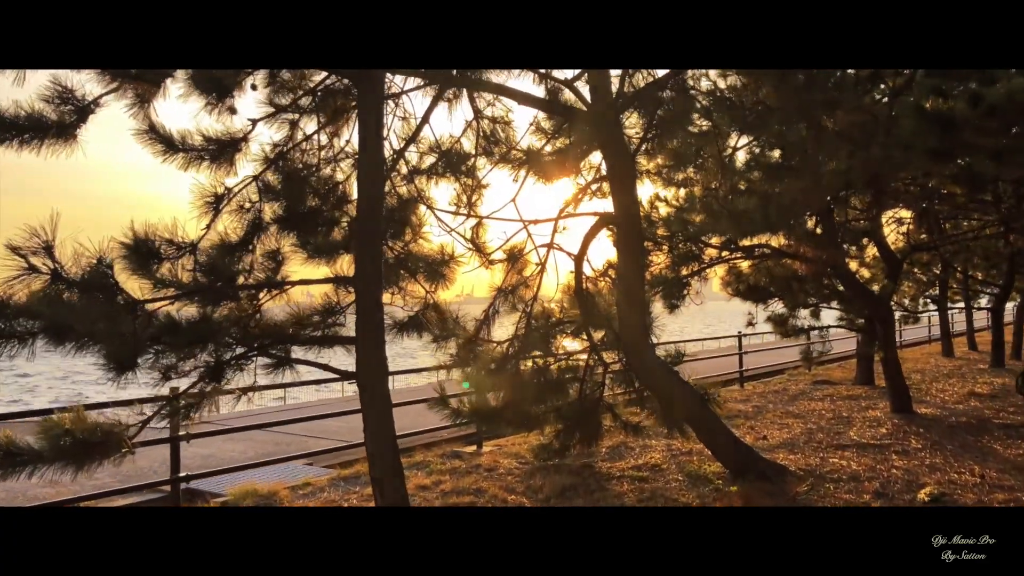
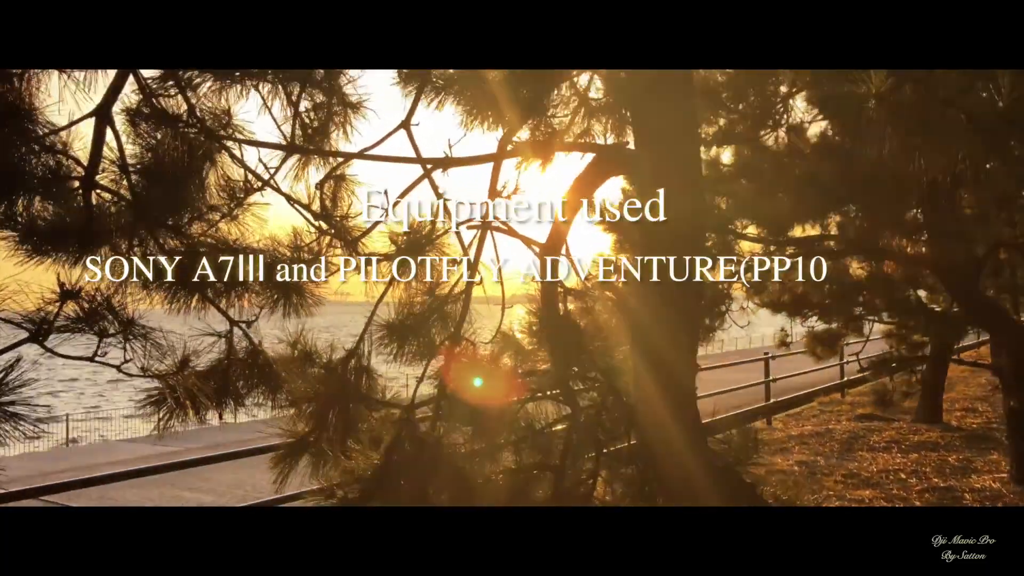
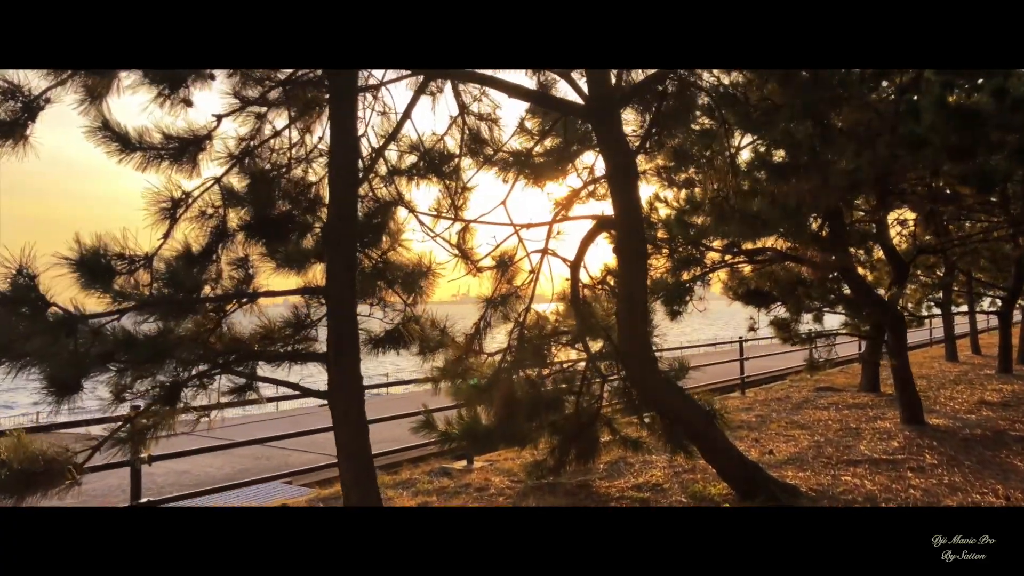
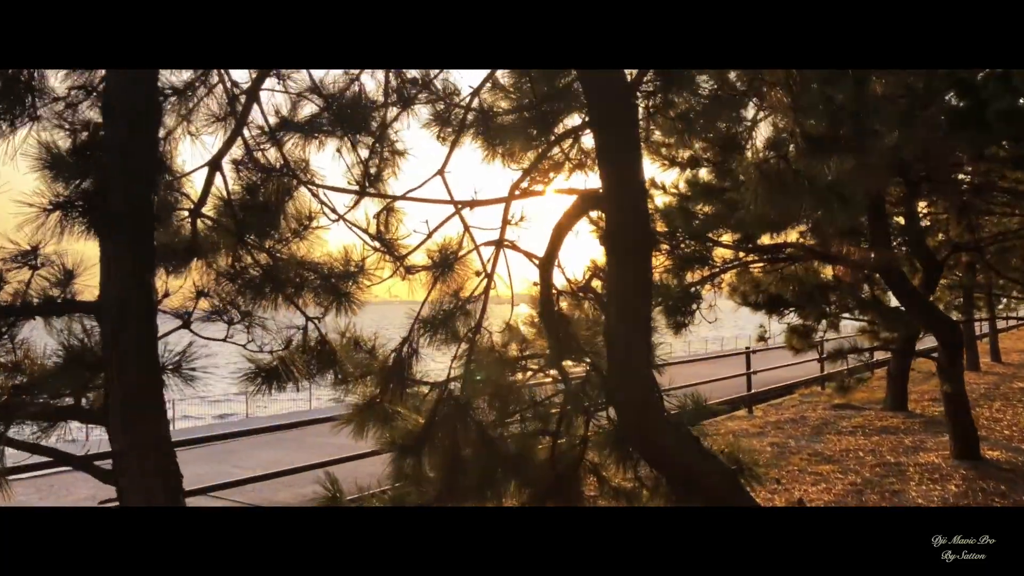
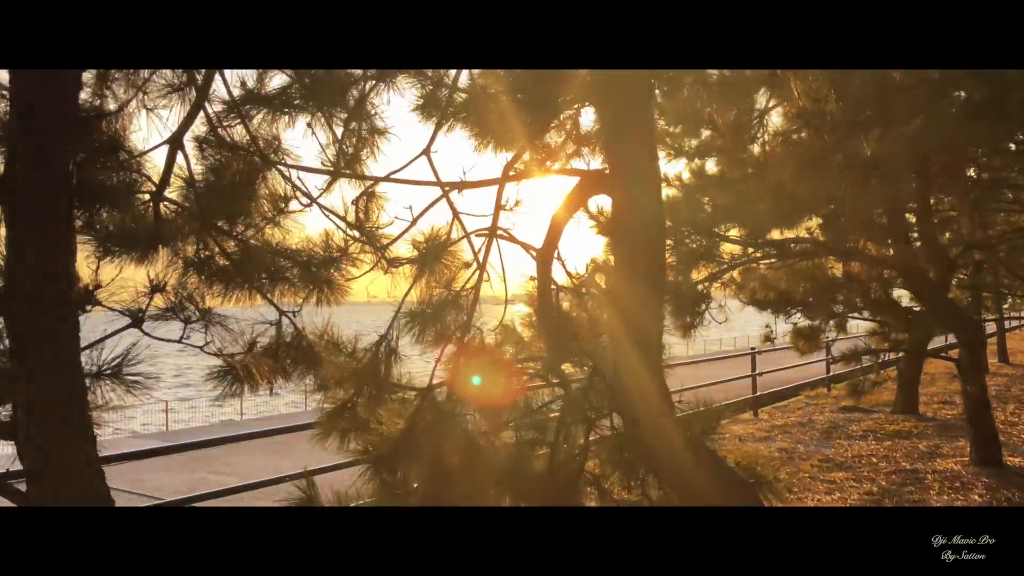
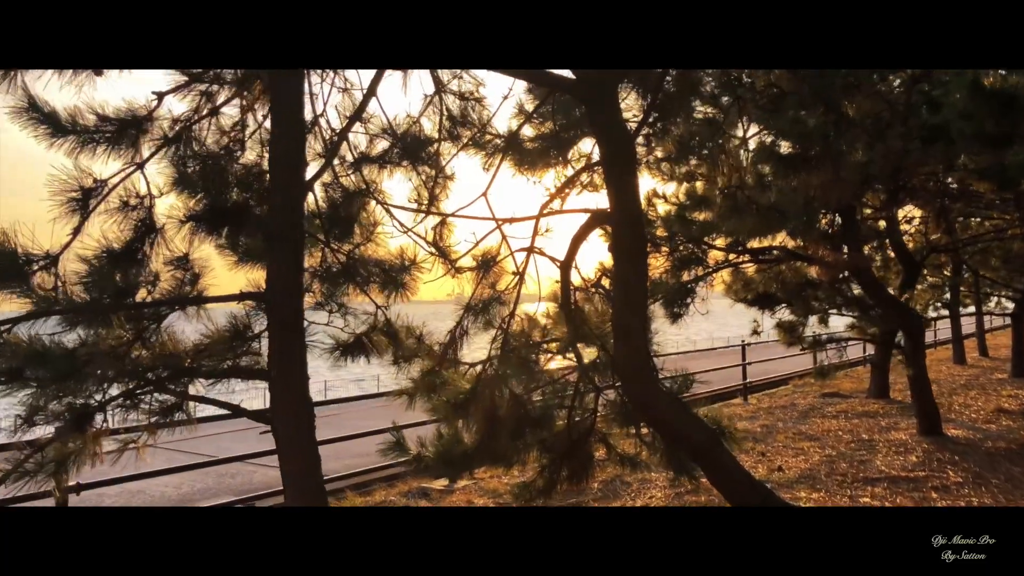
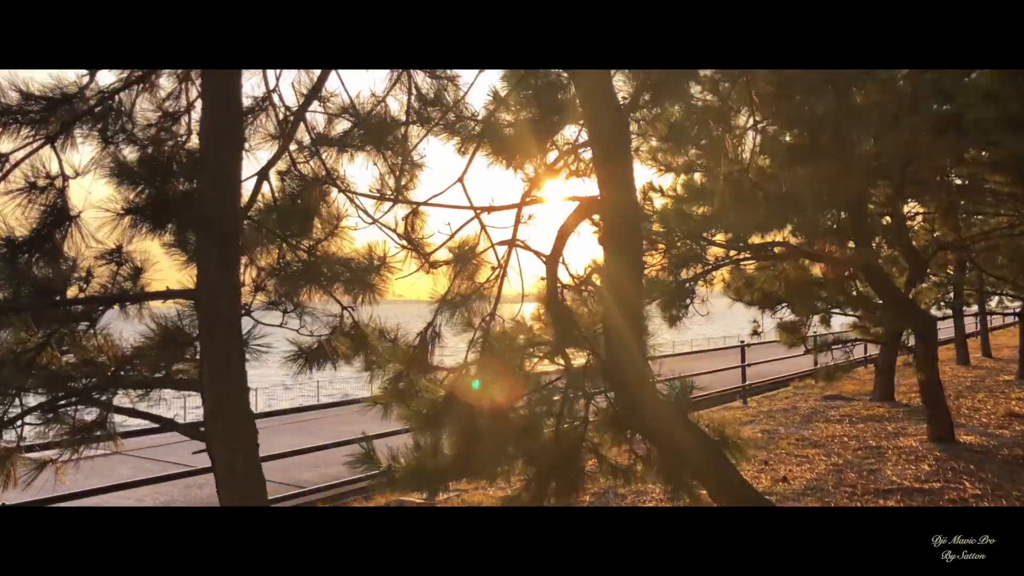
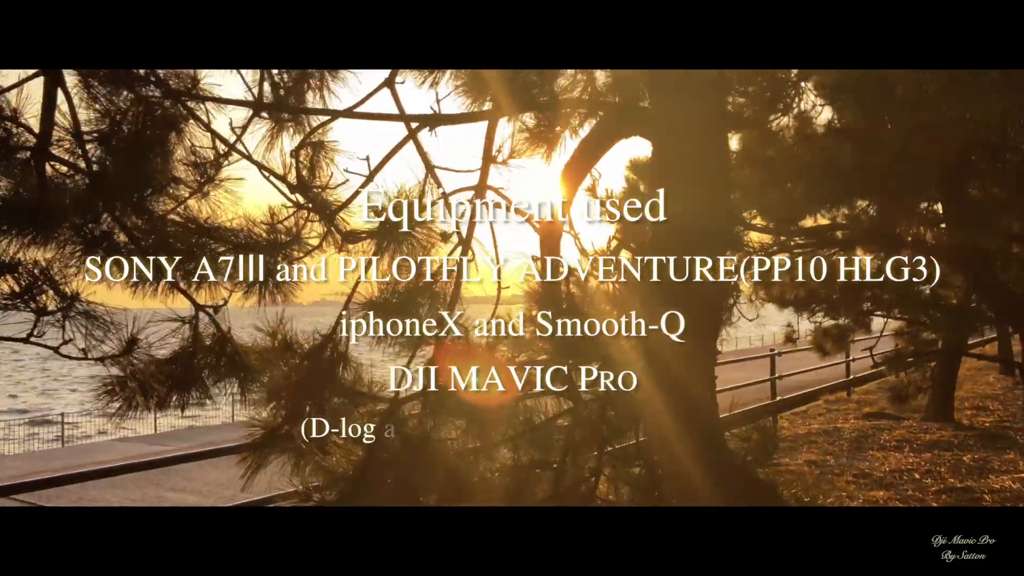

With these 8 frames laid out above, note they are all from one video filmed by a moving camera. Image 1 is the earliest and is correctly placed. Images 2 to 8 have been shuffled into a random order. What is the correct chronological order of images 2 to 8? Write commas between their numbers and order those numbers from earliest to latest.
3, 6, 7, 4, 5, 2, 8
